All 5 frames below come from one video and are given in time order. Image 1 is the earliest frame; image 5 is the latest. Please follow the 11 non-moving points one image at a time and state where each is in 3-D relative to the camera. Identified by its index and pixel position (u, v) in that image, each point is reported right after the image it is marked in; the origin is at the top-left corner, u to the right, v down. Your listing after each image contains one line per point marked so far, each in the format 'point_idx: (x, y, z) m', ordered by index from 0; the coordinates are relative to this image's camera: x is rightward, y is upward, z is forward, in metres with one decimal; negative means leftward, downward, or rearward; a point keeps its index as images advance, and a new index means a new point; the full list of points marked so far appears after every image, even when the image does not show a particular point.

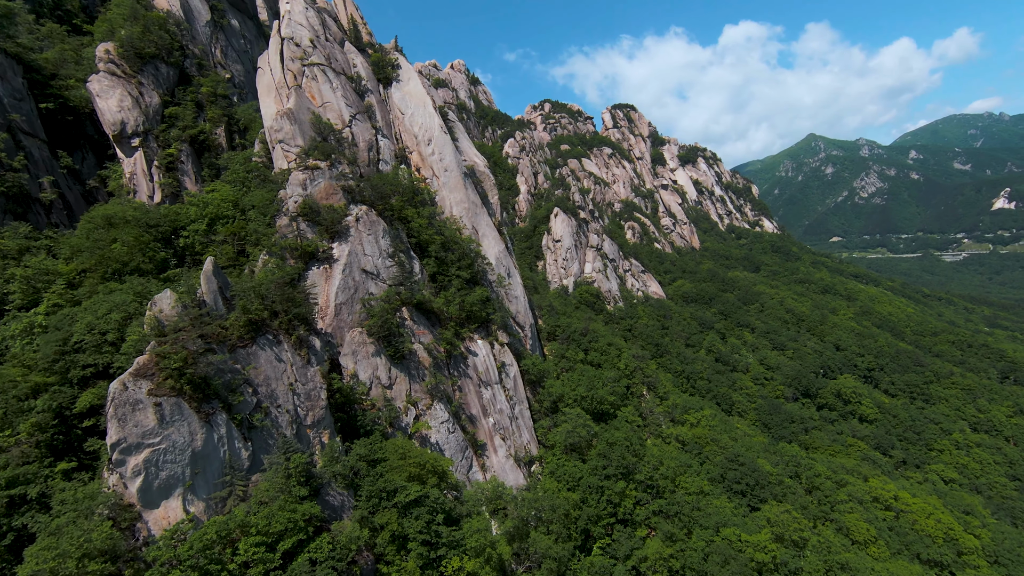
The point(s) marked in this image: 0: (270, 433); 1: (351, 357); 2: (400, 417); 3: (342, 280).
0: (-6.1, -3.6, +12.7) m
1: (-5.7, -2.5, +18.0) m
2: (-4.1, -4.6, +18.2) m
3: (-6.4, +0.3, +19.1) m
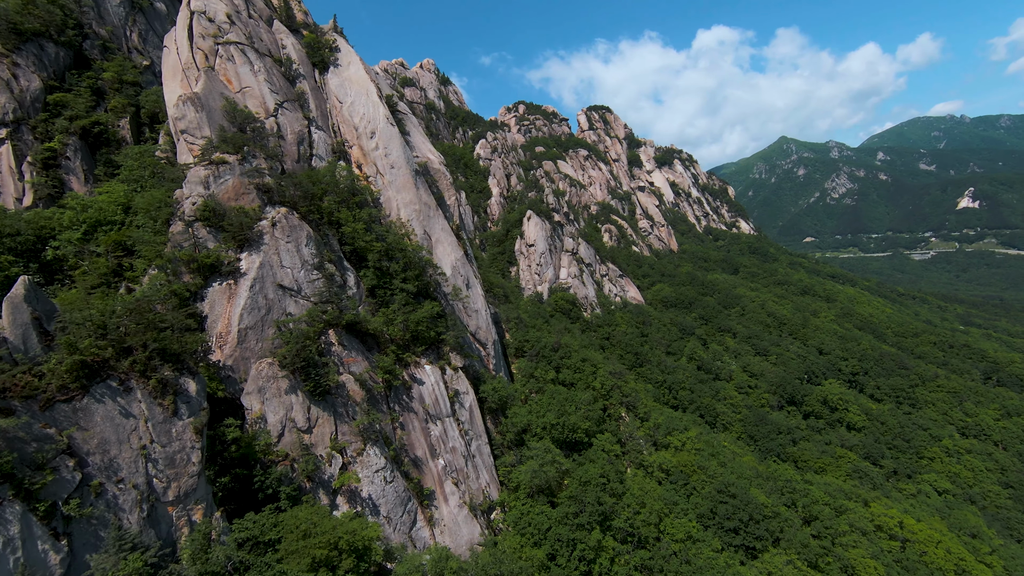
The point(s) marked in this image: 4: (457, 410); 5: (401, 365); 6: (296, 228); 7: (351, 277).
0: (-7.4, -4.2, +9.1) m
1: (-7.3, -3.1, +14.4) m
2: (-5.6, -5.2, +14.7) m
3: (-8.0, -0.3, +15.5) m
4: (-2.0, -4.6, +19.0) m
5: (-4.0, -2.8, +18.1) m
6: (-7.4, +2.1, +17.5) m
7: (-5.9, +0.4, +18.6) m
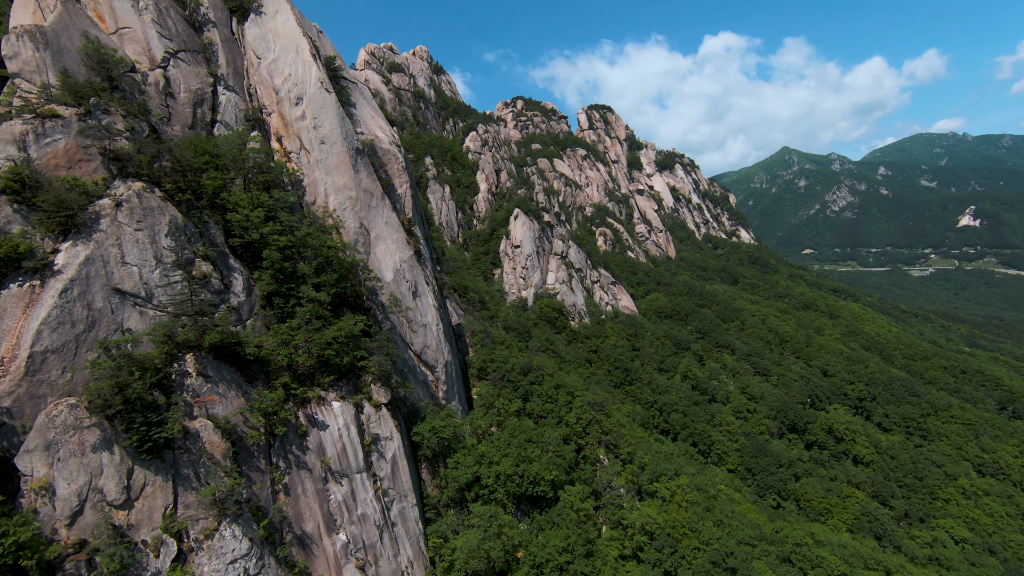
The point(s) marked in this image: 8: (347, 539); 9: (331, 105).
0: (-9.1, -4.3, +4.4) m
1: (-9.0, -3.2, +9.7) m
2: (-7.4, -5.4, +10.0) m
3: (-9.6, -0.4, +10.8) m
4: (-3.9, -4.9, +14.3) m
5: (-5.7, -3.0, +13.4) m
6: (-9.0, +2.0, +12.8) m
7: (-7.5, +0.2, +13.9) m
8: (-4.3, -6.5, +13.1) m
9: (-6.9, +6.9, +19.3) m
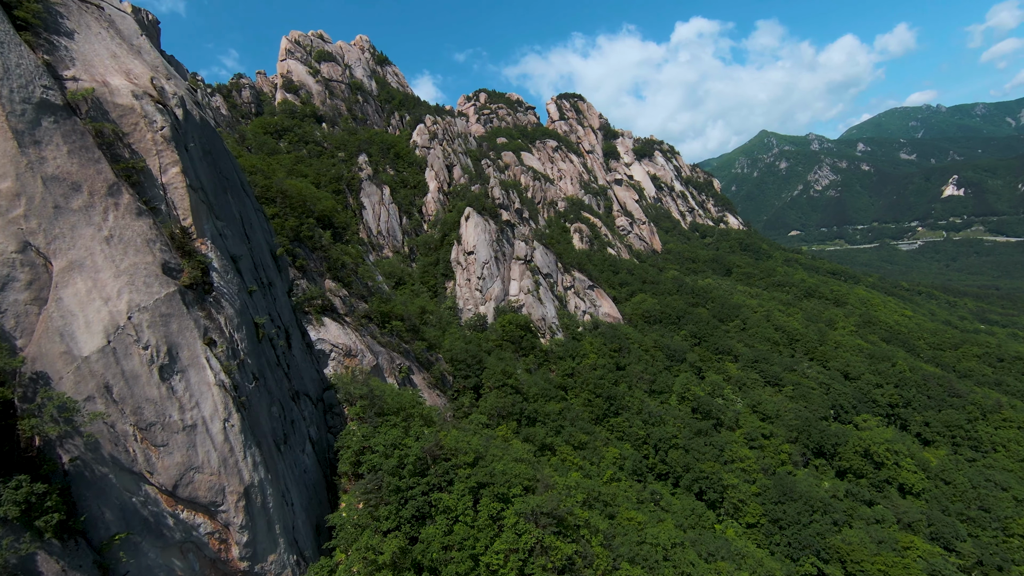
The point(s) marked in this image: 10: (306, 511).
0: (-11.8, -6.1, -5.1) m
1: (-11.9, -5.0, +0.2) m
2: (-10.1, -7.0, +0.4) m
3: (-12.8, -2.2, +1.2) m
4: (-6.7, -6.3, +4.9) m
5: (-8.7, -4.6, +3.9) m
6: (-12.3, +0.2, +3.3) m
7: (-10.8, -1.5, +4.4) m
8: (-7.0, -7.9, +3.6) m
9: (-10.7, +5.3, +9.8) m
10: (-5.3, -5.6, +13.1) m
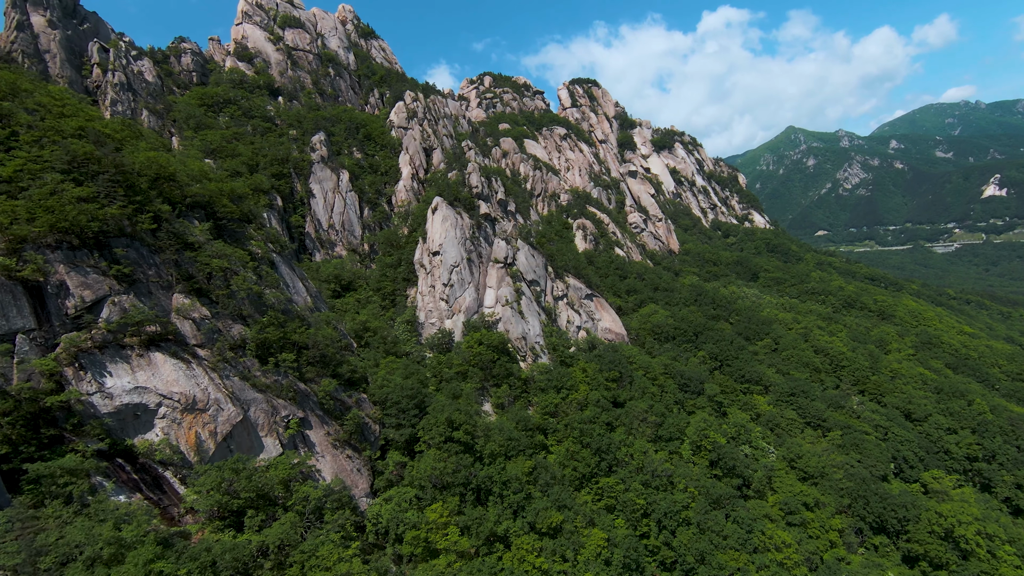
0: (-15.5, -7.0, -13.5) m
1: (-15.4, -5.8, -8.2) m
2: (-13.6, -7.9, -7.9) m
3: (-16.2, -3.1, -7.1) m
4: (-10.1, -7.2, -3.6) m
5: (-12.1, -5.5, -4.6) m
6: (-15.6, -0.6, -5.1) m
7: (-14.0, -2.3, -4.0) m
8: (-10.4, -8.8, -4.9) m
9: (-13.6, +4.5, +1.4) m
10: (-8.3, -6.5, +4.5) m
